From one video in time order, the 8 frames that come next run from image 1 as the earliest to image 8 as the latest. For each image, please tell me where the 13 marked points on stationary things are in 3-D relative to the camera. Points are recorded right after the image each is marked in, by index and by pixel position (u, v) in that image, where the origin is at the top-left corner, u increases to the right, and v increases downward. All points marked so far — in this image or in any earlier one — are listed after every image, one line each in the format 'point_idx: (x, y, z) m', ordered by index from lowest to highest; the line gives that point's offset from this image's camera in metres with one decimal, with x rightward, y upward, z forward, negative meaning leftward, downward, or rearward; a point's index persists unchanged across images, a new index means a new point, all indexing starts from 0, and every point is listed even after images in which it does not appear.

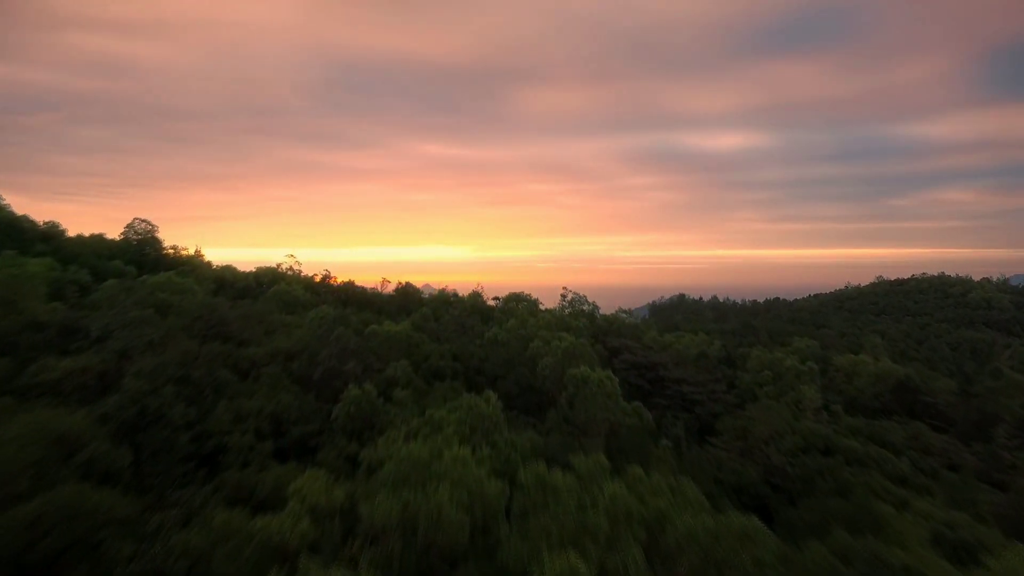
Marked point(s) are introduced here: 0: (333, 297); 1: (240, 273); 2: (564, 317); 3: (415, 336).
0: (-4.7, -0.3, +11.2) m
1: (-8.0, +0.4, +12.5) m
2: (+1.4, -0.8, +11.4) m
3: (-1.9, -0.9, +8.2) m
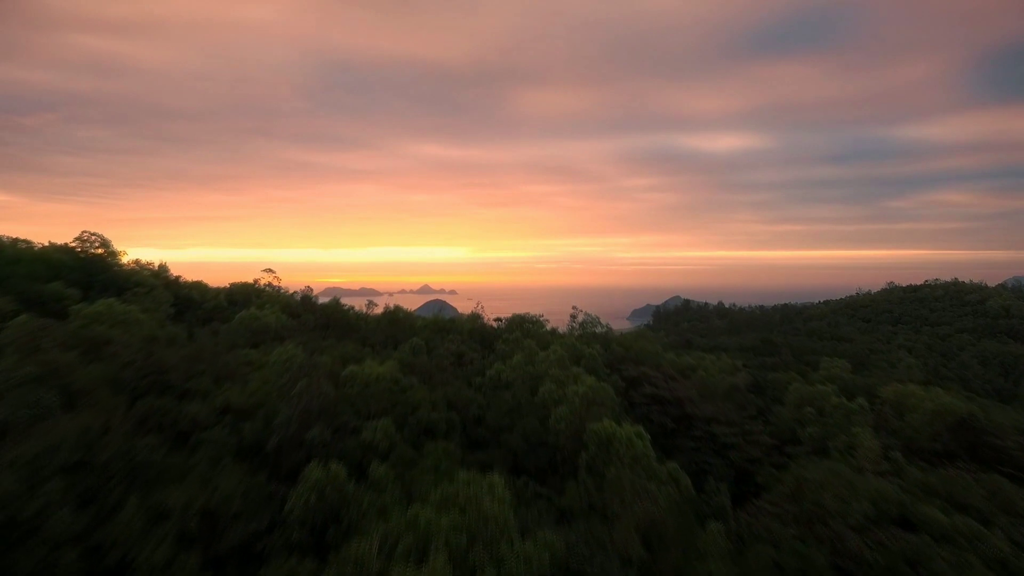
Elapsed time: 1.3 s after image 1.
0: (-4.6, -0.8, +9.8) m
1: (-7.9, -0.1, +11.1) m
2: (+1.5, -1.4, +10.1) m
3: (-1.8, -1.5, +6.8) m
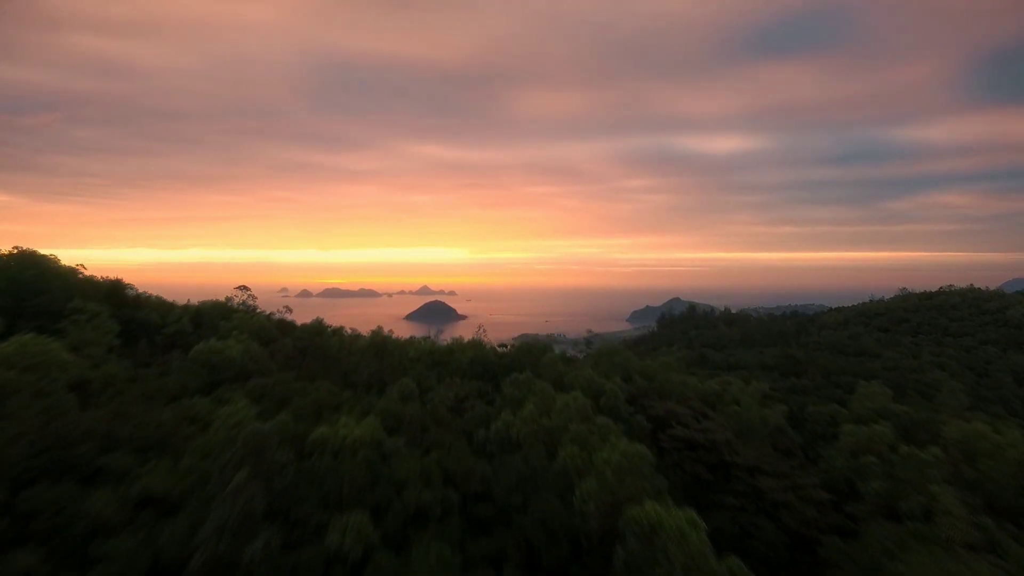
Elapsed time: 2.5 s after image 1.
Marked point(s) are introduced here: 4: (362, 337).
0: (-4.5, -1.3, +8.4) m
1: (-7.8, -0.6, +9.7) m
2: (+1.7, -1.9, +8.7) m
3: (-1.6, -1.9, +5.4) m
4: (-3.4, -1.2, +9.6) m
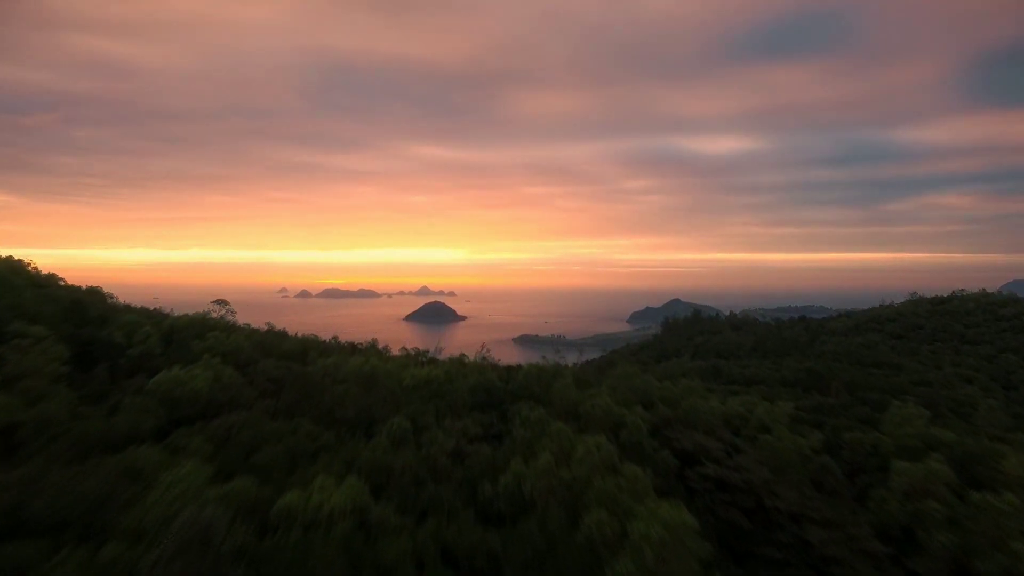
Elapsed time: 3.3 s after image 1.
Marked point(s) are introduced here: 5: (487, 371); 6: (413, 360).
0: (-4.3, -1.6, +7.4) m
1: (-7.6, -0.9, +8.7) m
2: (+1.8, -2.2, +7.7) m
3: (-1.5, -2.3, +4.4) m
4: (-3.2, -1.5, +8.6) m
5: (-0.5, -1.7, +8.6) m
6: (-2.2, -1.8, +9.5) m
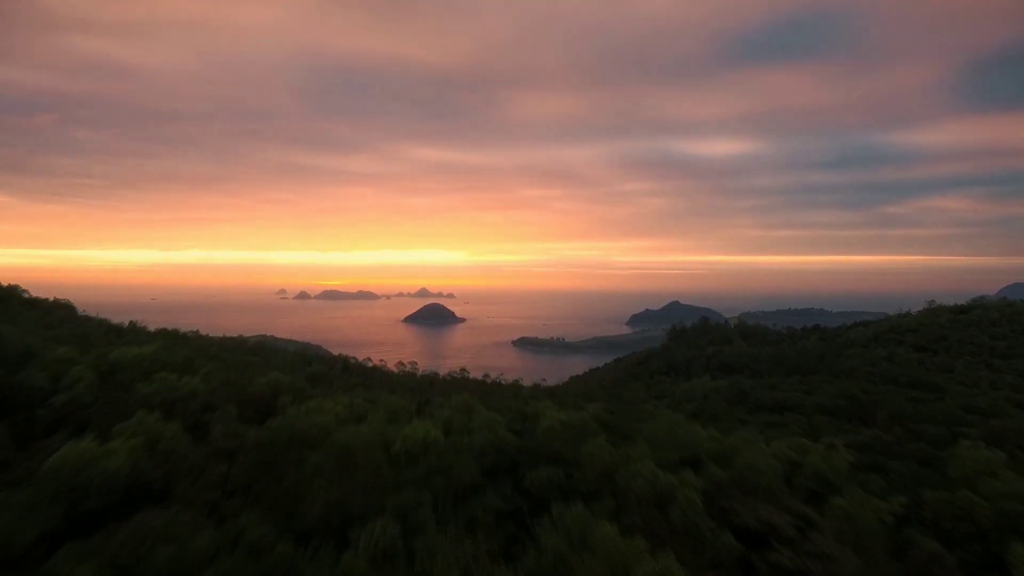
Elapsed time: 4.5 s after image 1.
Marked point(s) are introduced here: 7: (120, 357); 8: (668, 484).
0: (-4.1, -2.1, +5.7) m
1: (-7.4, -1.4, +7.0) m
2: (+2.1, -2.7, +6.1) m
3: (-1.2, -2.8, +2.8) m
4: (-2.9, -2.0, +7.0) m
5: (-0.2, -2.3, +6.9) m
6: (-1.9, -2.3, +7.8) m
7: (-7.4, -1.3, +8.0) m
8: (+2.2, -2.8, +6.0) m
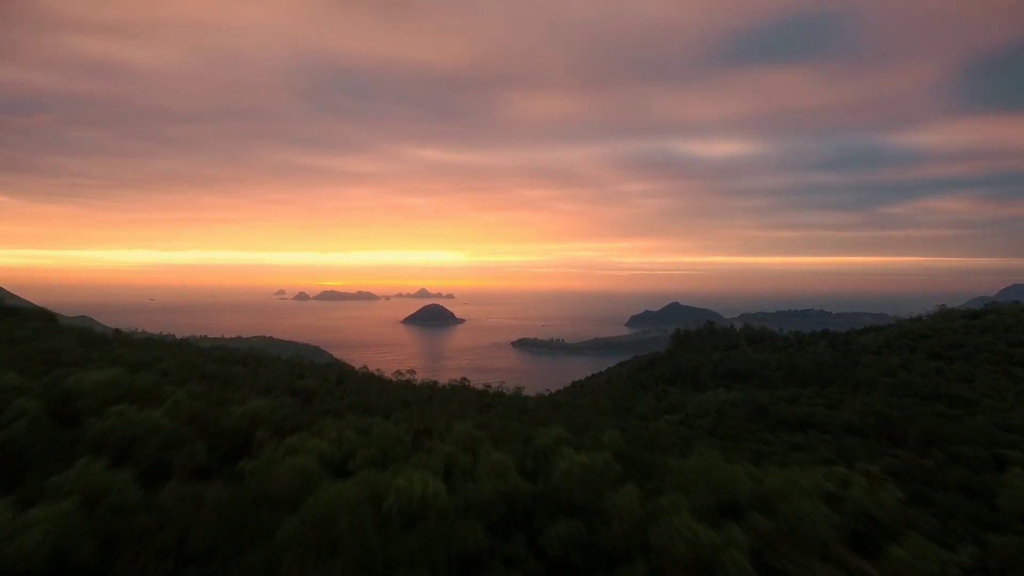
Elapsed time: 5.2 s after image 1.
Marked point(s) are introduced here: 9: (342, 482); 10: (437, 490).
0: (-3.9, -2.4, +4.8) m
1: (-7.2, -1.7, +6.1) m
2: (+2.2, -3.0, +5.1) m
3: (-1.0, -3.0, +1.9) m
4: (-2.8, -2.3, +6.0) m
5: (0.0, -2.5, +6.0) m
6: (-1.7, -2.6, +6.9) m
7: (-7.3, -1.6, +7.1) m
8: (+2.4, -3.1, +5.1) m
9: (-2.1, -2.2, +5.1) m
10: (-0.9, -2.4, +5.1) m
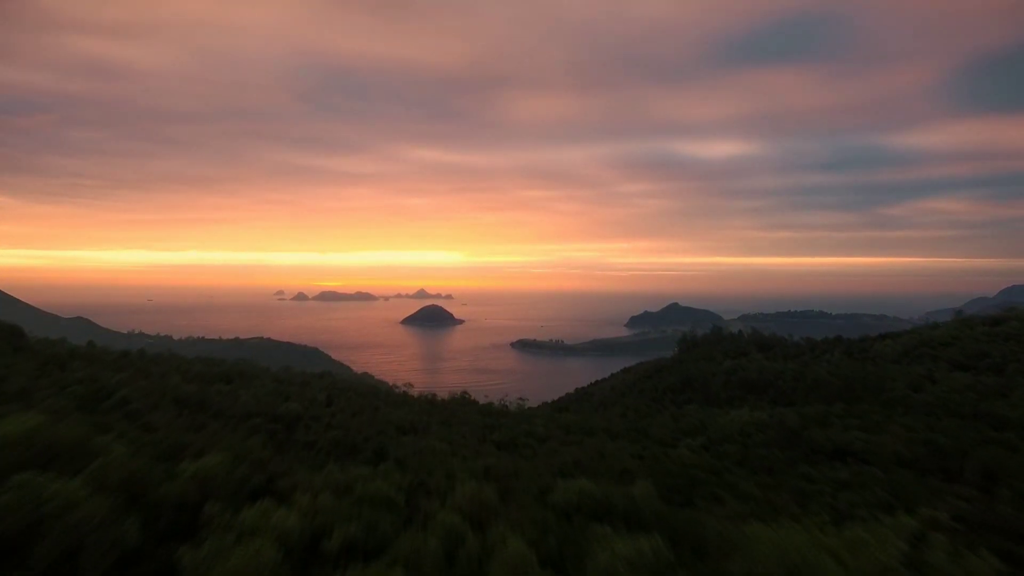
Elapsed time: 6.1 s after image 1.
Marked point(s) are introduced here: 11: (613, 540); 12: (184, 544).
0: (-3.7, -2.8, +3.4) m
1: (-7.0, -2.1, +4.6) m
2: (+2.5, -3.4, +3.7) m
3: (-0.8, -3.4, +0.5) m
4: (-2.5, -2.7, +4.6) m
5: (+0.2, -2.9, +4.6) m
6: (-1.5, -3.0, +5.5) m
7: (-7.0, -1.9, +5.7) m
8: (+2.6, -3.5, +3.7) m
9: (-1.8, -2.6, +3.7) m
10: (-0.7, -2.8, +3.7) m
11: (+1.2, -2.9, +5.1) m
12: (-3.7, -2.7, +4.7) m
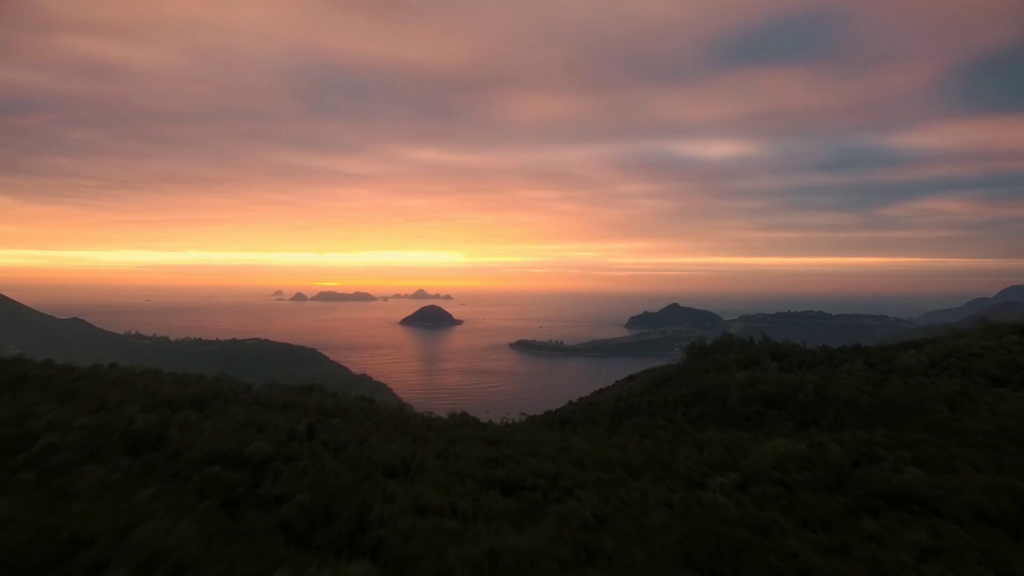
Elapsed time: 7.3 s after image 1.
0: (-3.4, -3.3, +1.5) m
1: (-6.7, -2.6, +2.8) m
2: (+2.7, -3.9, +1.9) m
3: (-0.6, -3.9, -1.4) m
4: (-2.3, -3.2, +2.7) m
5: (+0.4, -3.4, +2.7) m
6: (-1.3, -3.5, +3.6) m
7: (-6.8, -2.4, +3.8) m
8: (+2.8, -4.0, +1.8) m
9: (-1.6, -3.1, +1.9) m
10: (-0.5, -3.3, +1.8) m
11: (+1.4, -3.4, +3.2) m
12: (-3.5, -3.2, +2.8) m
